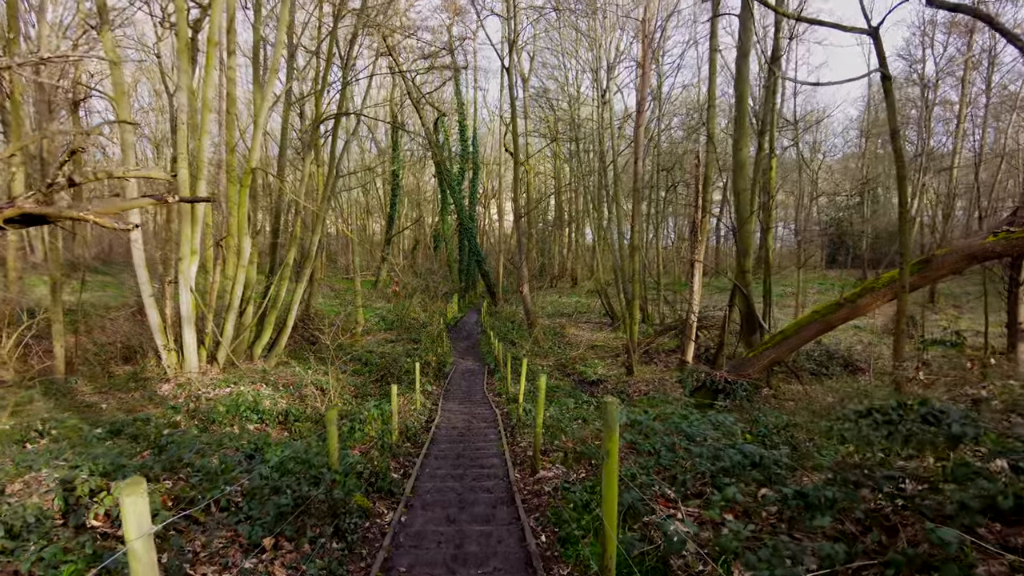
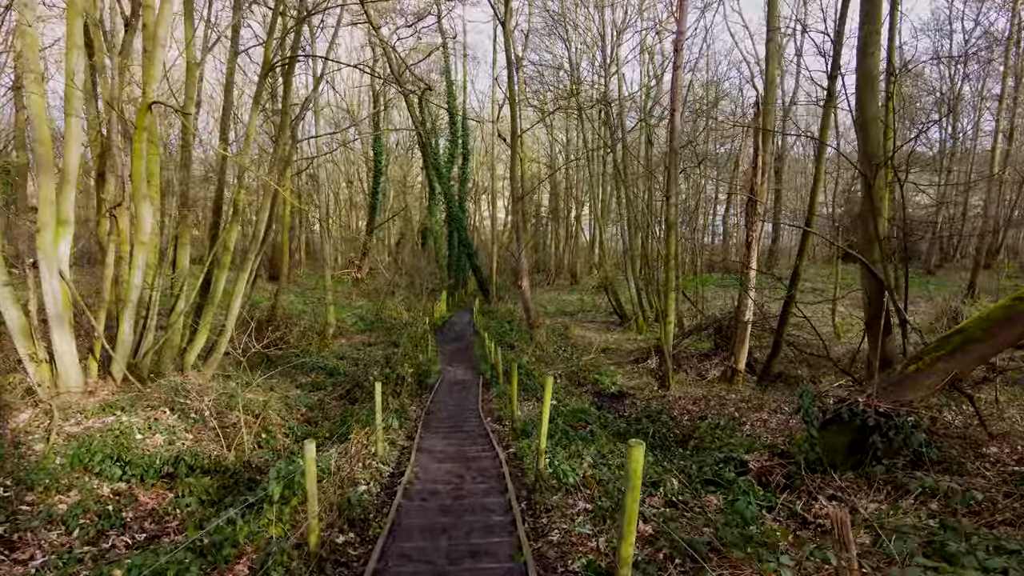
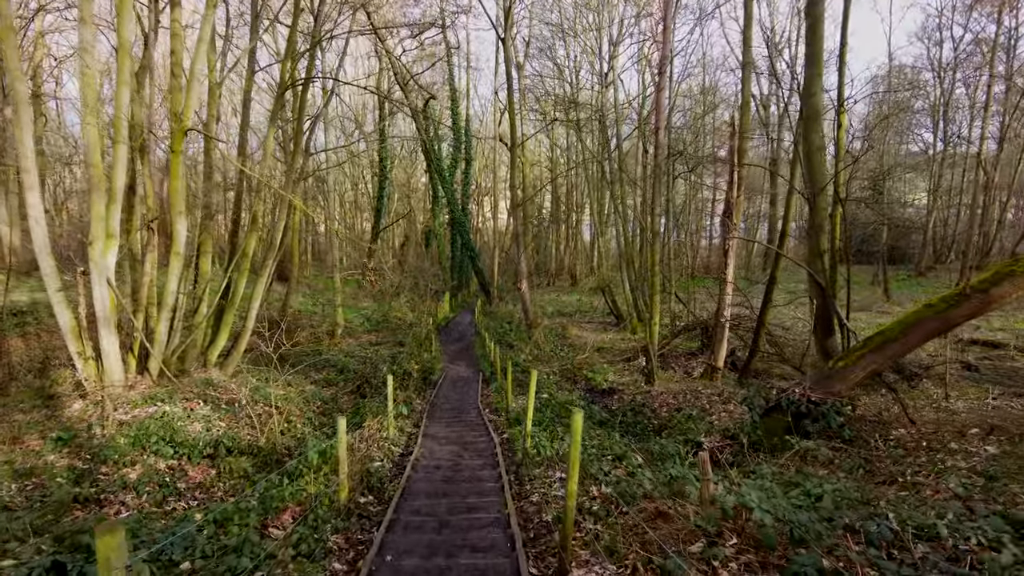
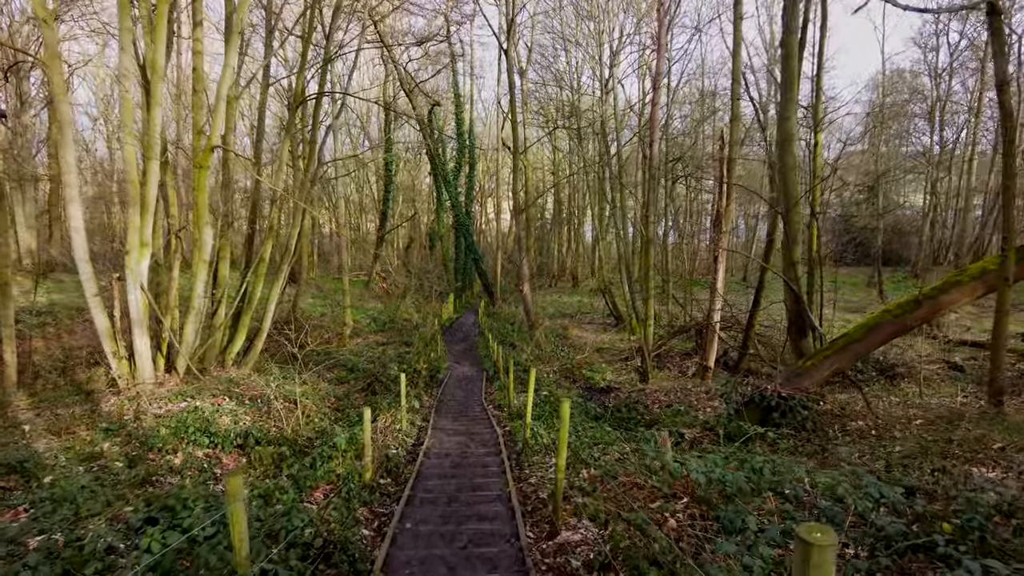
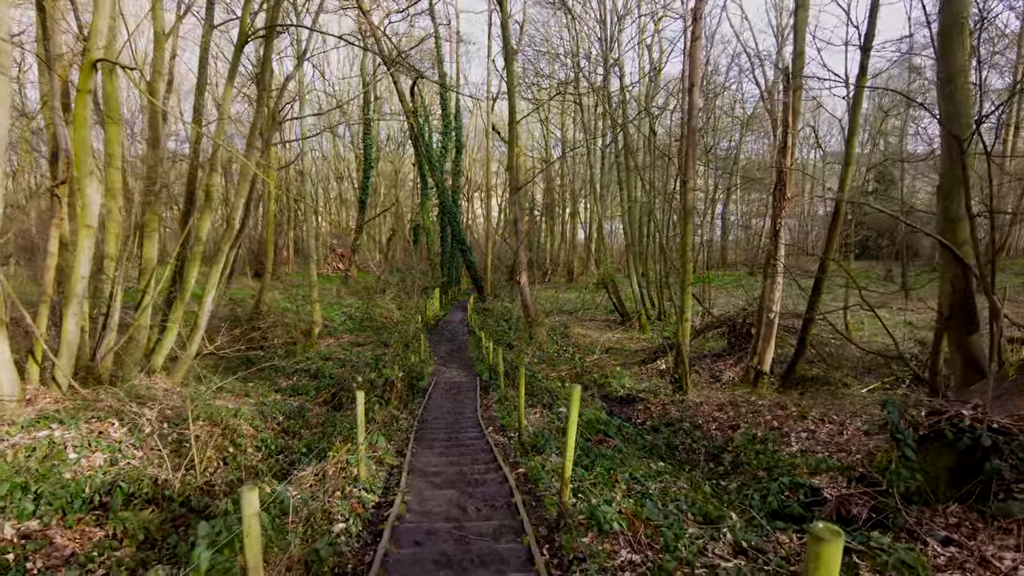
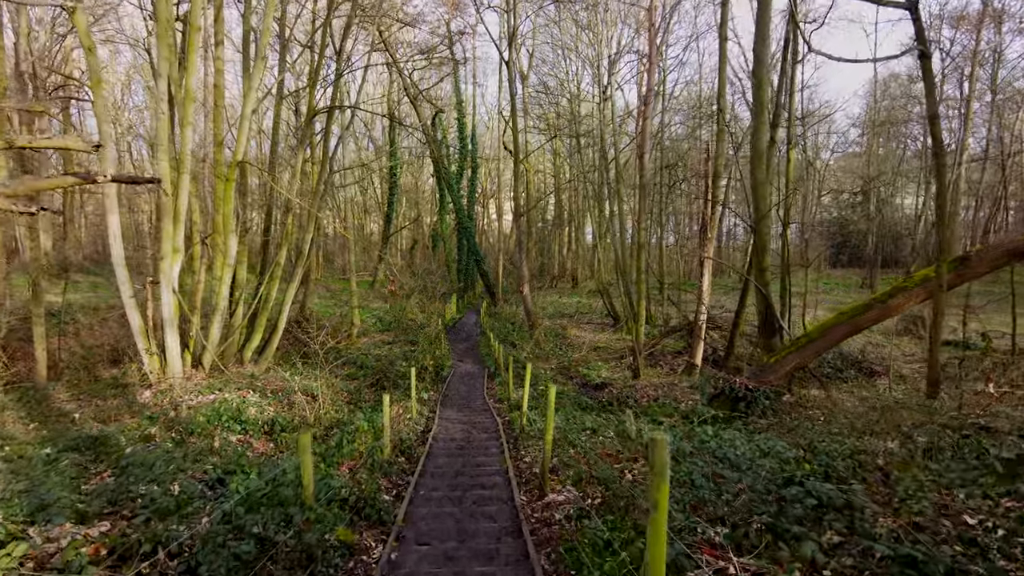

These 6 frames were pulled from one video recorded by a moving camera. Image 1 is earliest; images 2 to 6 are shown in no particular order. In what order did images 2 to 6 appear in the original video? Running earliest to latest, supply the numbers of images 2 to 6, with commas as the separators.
6, 4, 3, 2, 5
